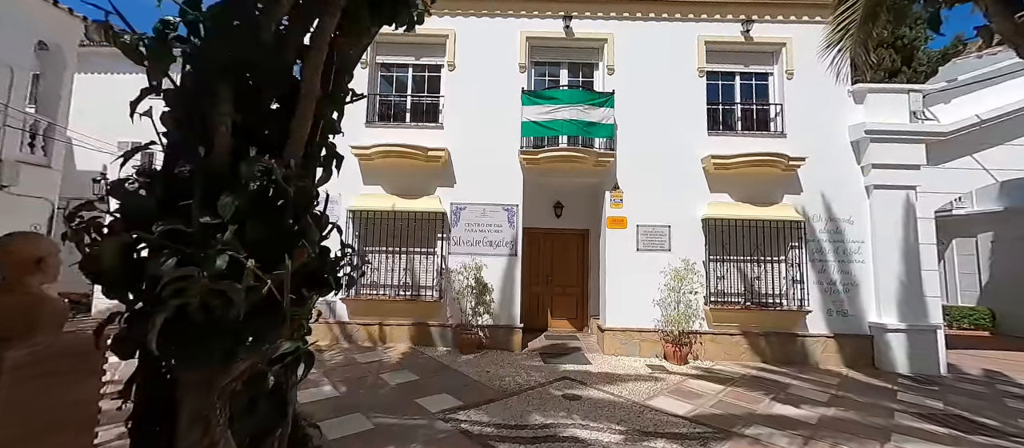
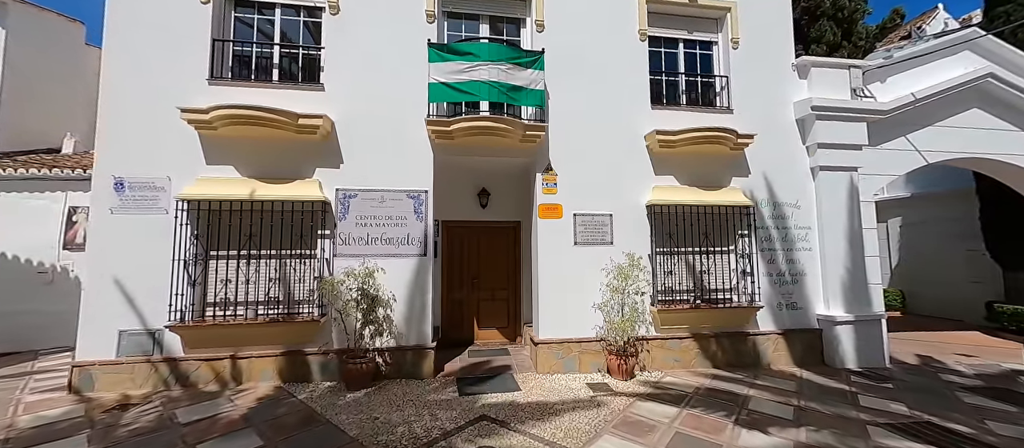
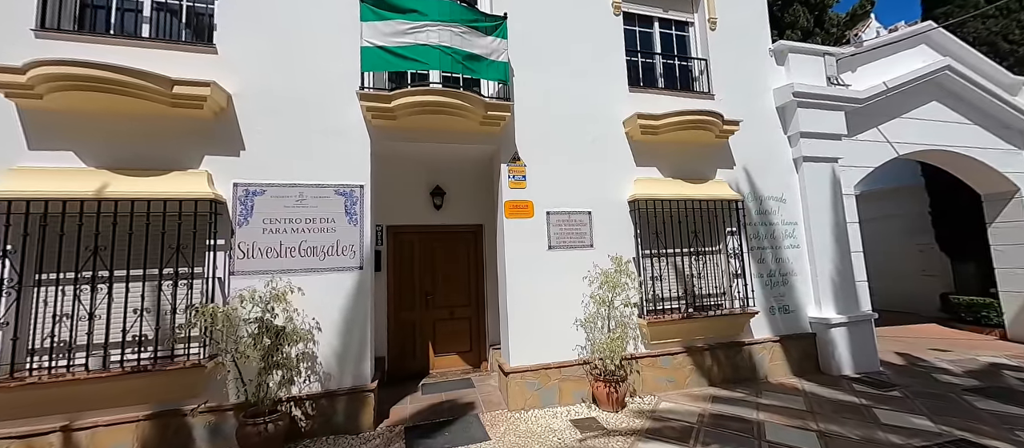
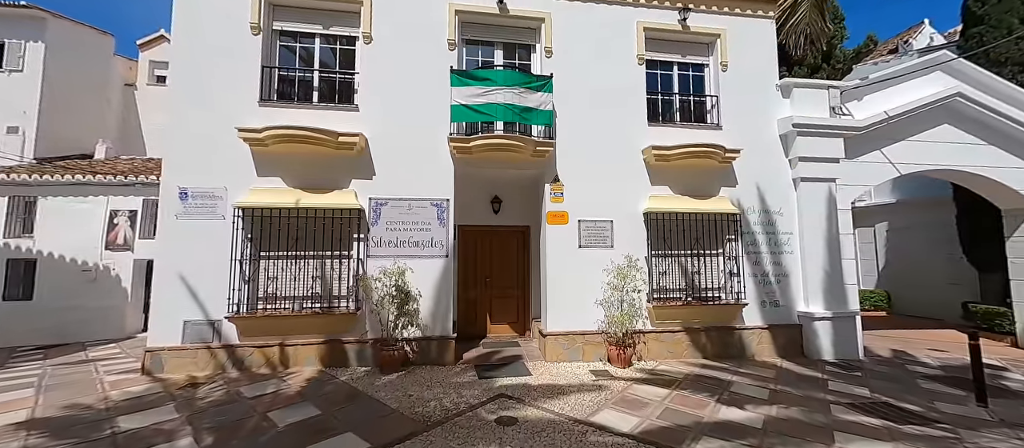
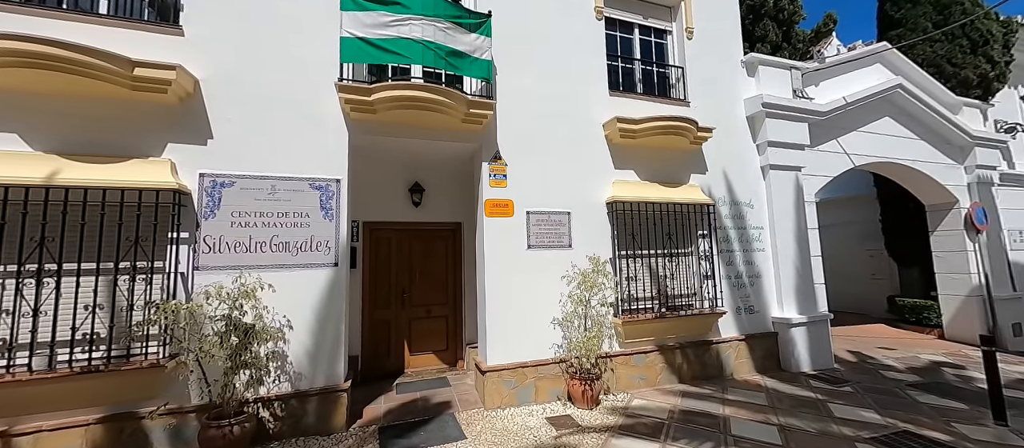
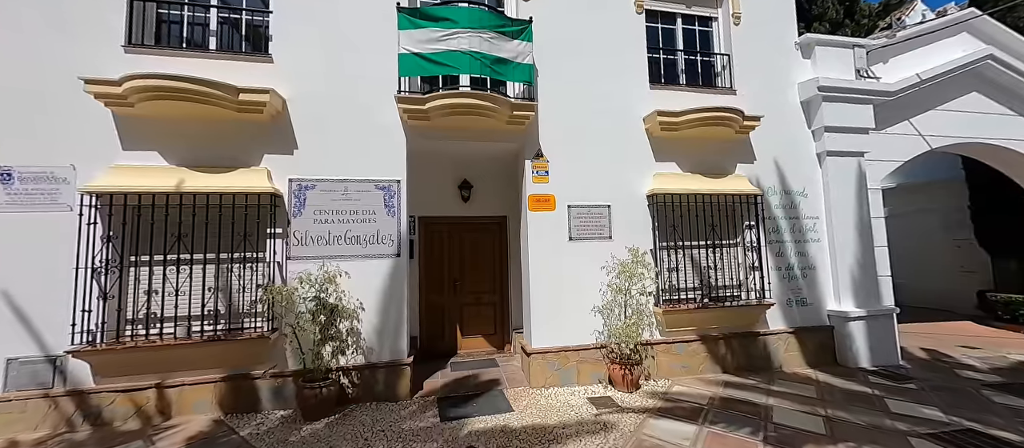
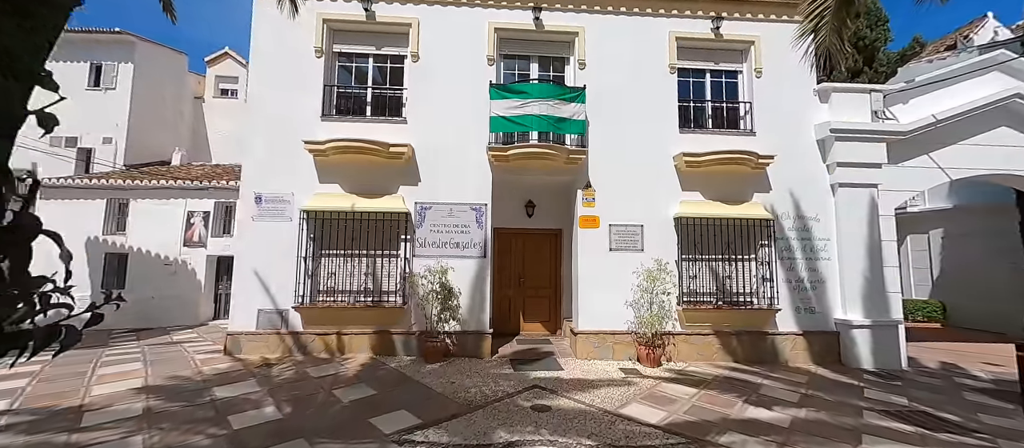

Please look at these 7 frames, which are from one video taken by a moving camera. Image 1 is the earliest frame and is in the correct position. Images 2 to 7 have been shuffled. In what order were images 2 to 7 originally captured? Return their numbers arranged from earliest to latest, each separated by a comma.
7, 4, 2, 6, 3, 5
